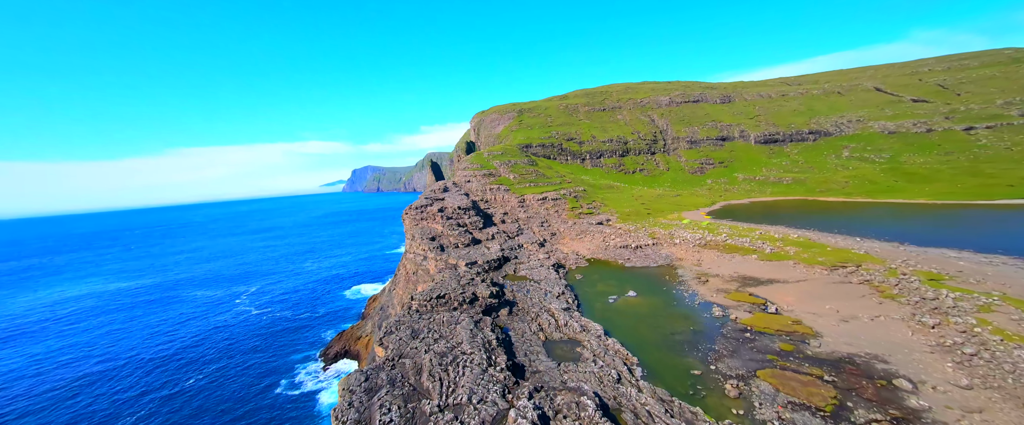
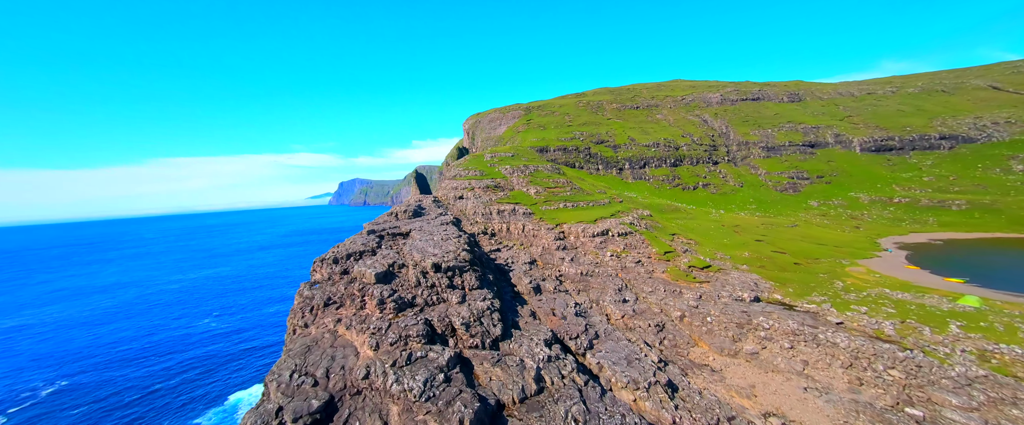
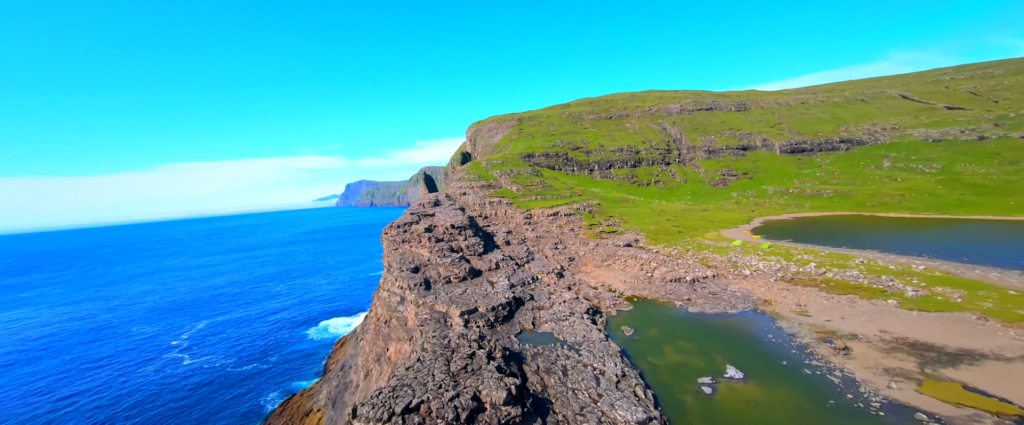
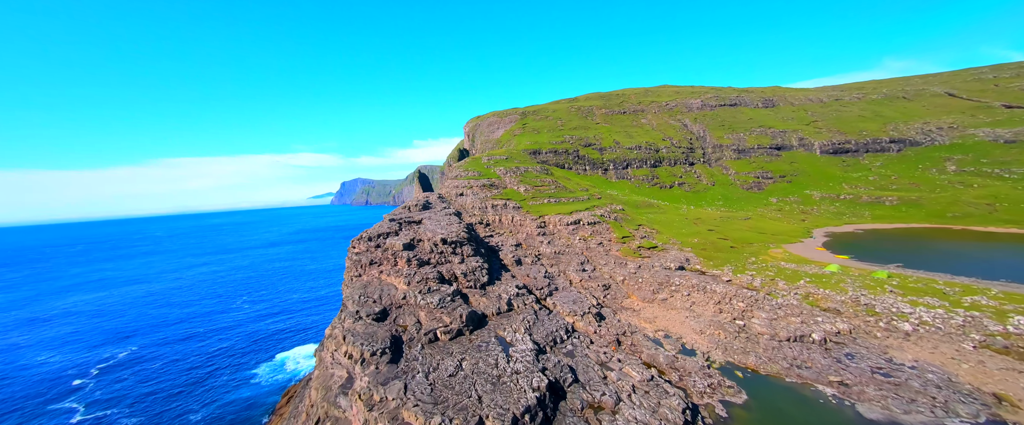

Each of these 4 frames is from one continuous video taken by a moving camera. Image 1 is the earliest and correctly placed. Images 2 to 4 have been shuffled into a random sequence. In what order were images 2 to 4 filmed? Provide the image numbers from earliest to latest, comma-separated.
3, 4, 2
